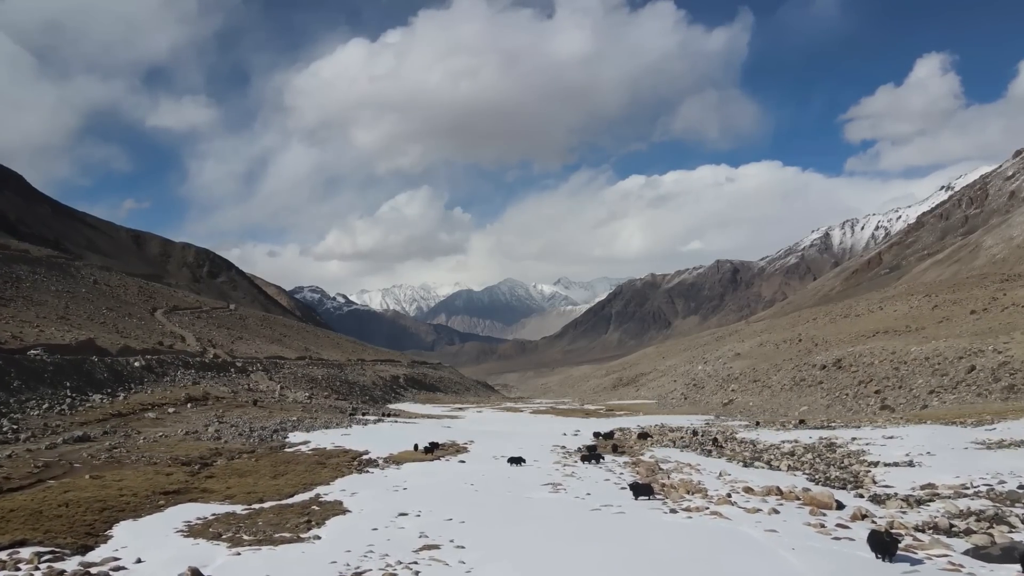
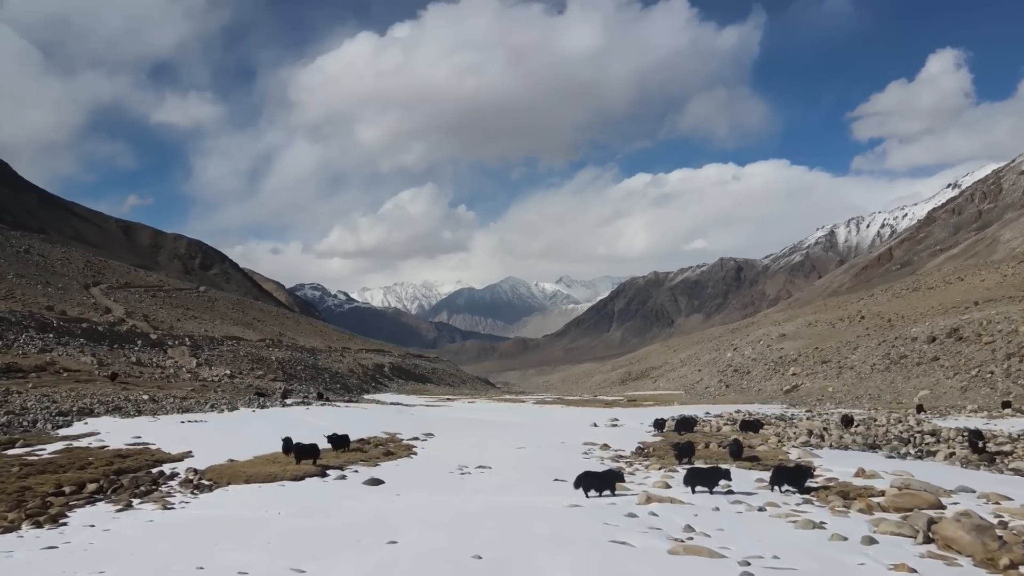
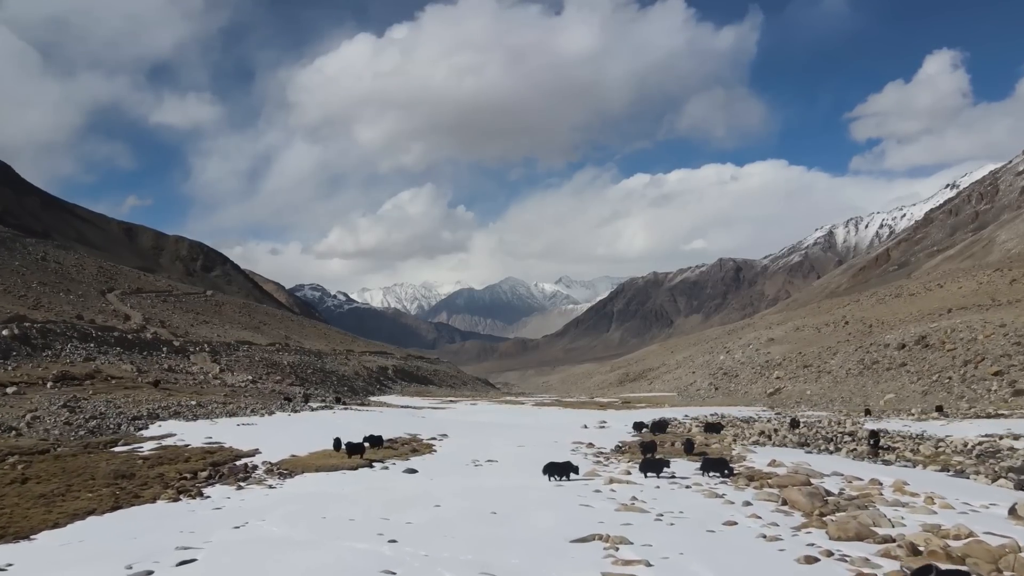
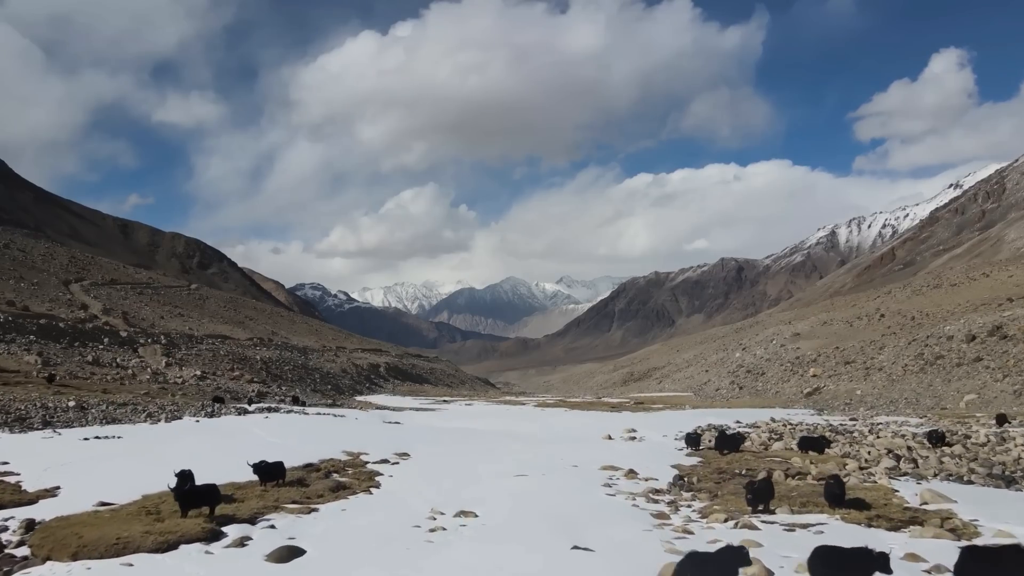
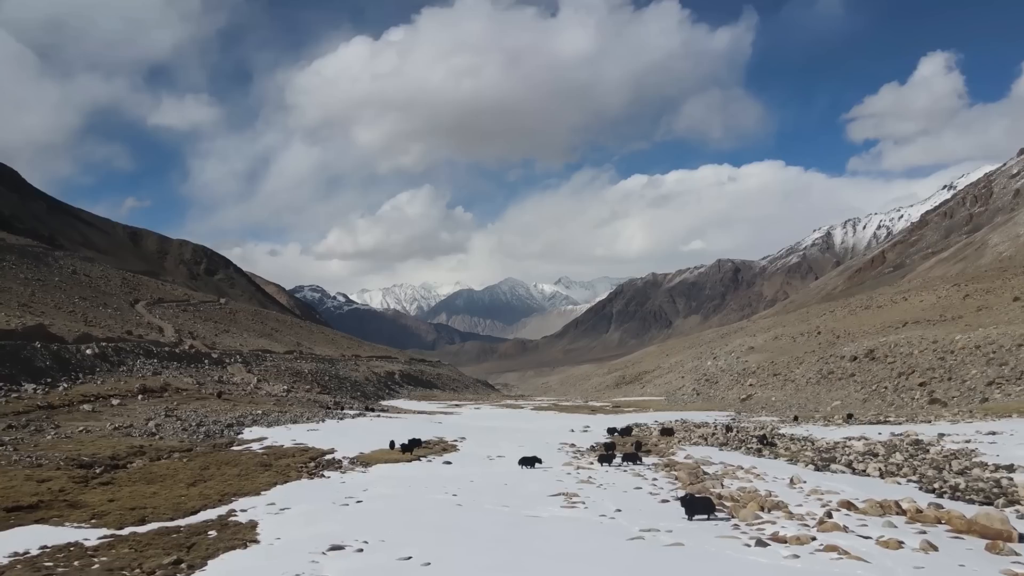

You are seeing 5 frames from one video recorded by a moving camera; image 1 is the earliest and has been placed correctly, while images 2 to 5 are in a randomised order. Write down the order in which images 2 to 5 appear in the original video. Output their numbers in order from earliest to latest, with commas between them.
5, 3, 2, 4
